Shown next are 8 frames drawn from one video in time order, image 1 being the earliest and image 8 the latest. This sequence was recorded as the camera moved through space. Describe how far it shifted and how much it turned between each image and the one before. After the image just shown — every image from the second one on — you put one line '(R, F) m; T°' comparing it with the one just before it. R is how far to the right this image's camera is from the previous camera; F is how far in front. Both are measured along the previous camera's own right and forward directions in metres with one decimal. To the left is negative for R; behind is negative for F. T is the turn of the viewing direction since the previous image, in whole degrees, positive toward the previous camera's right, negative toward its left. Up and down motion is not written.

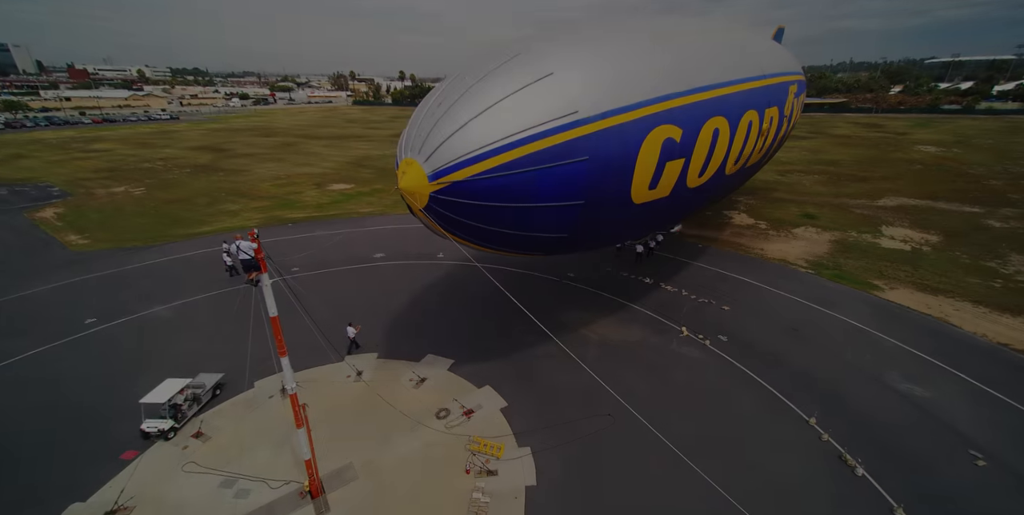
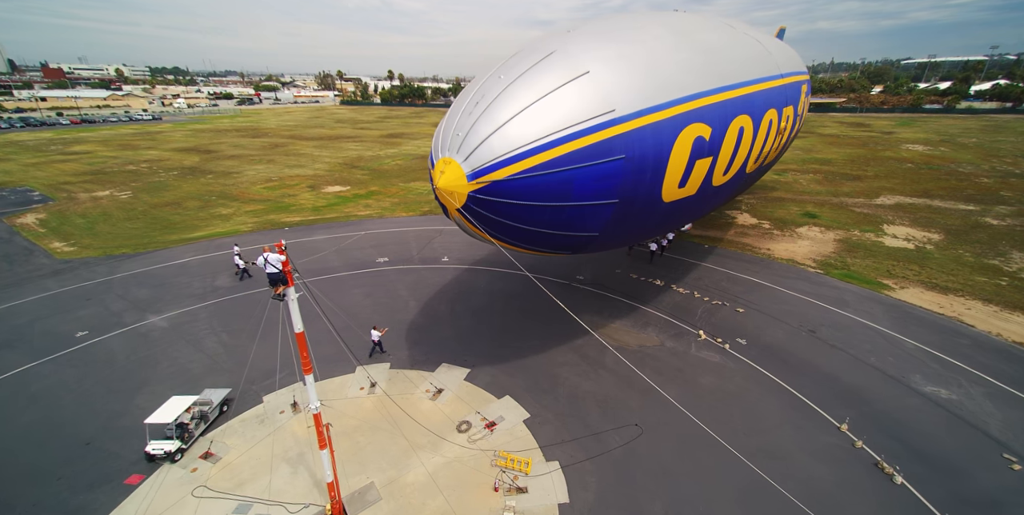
(-1.0, +0.5) m; +1°
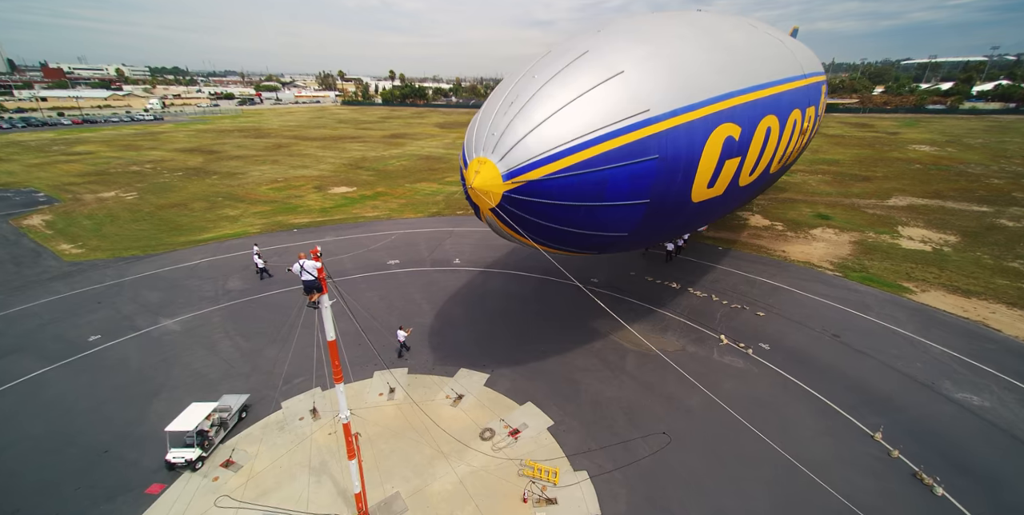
(-0.8, +0.2) m; 0°
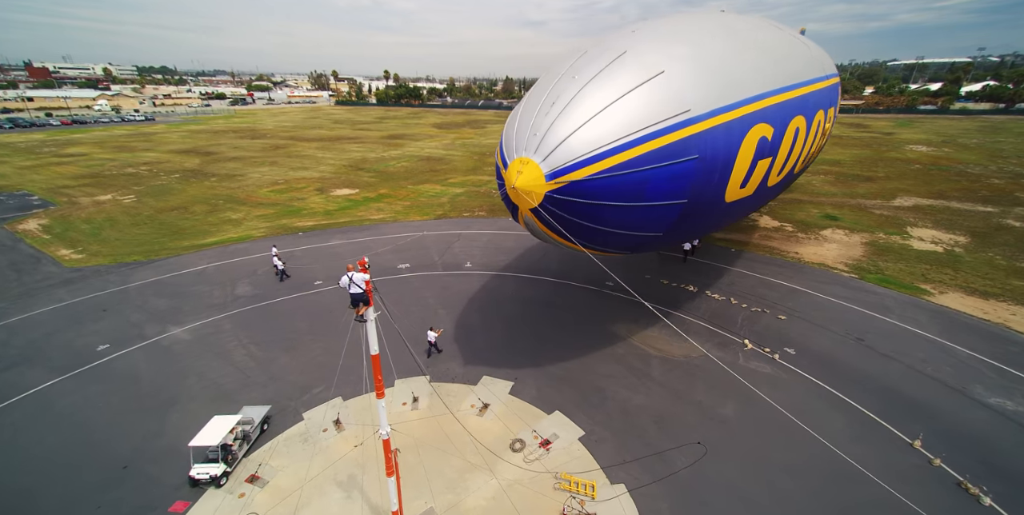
(-1.1, +0.3) m; +1°
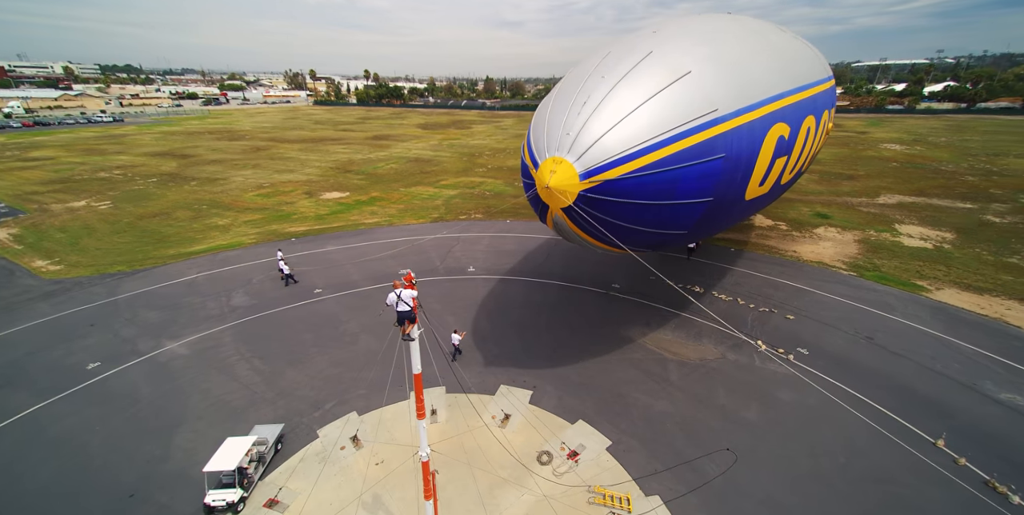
(-1.2, +0.3) m; +2°
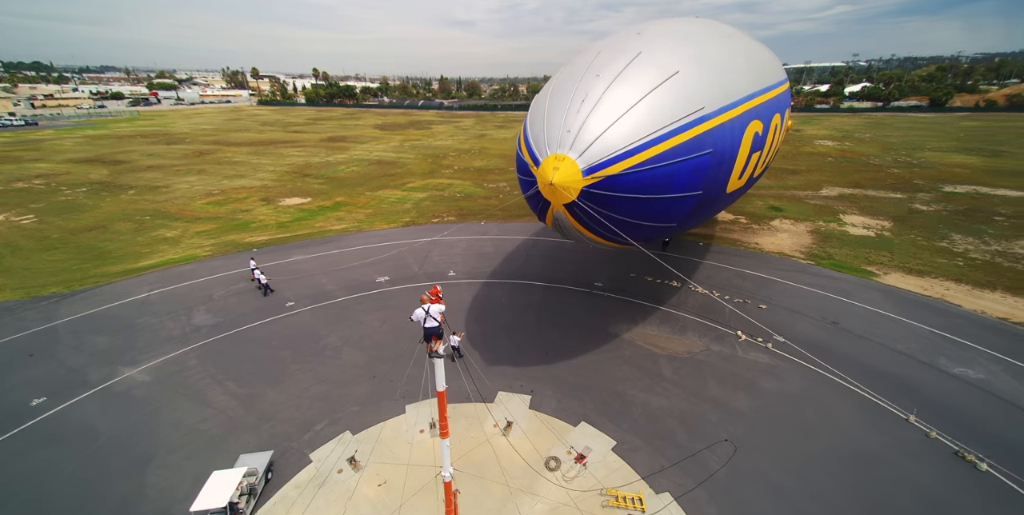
(-1.1, +0.2) m; +6°
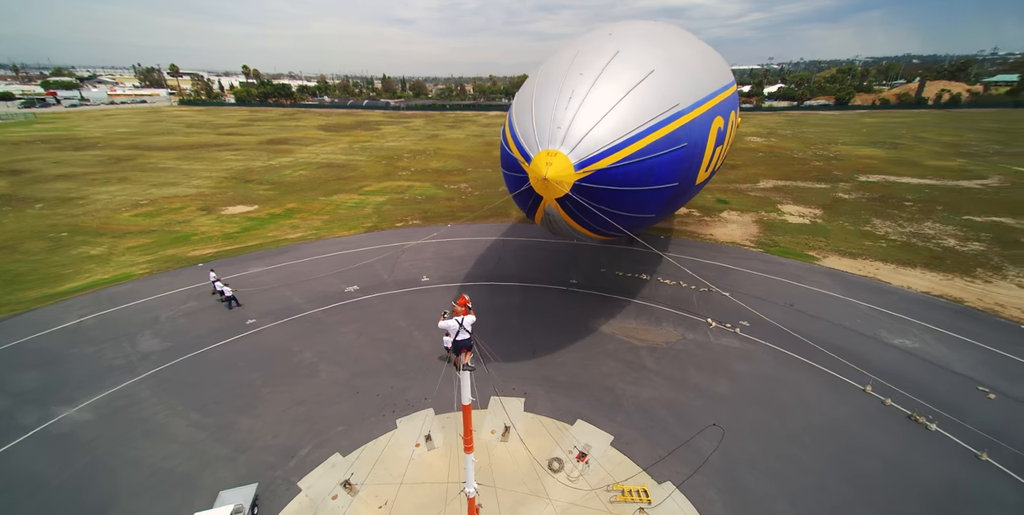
(-1.2, +0.1) m; +7°
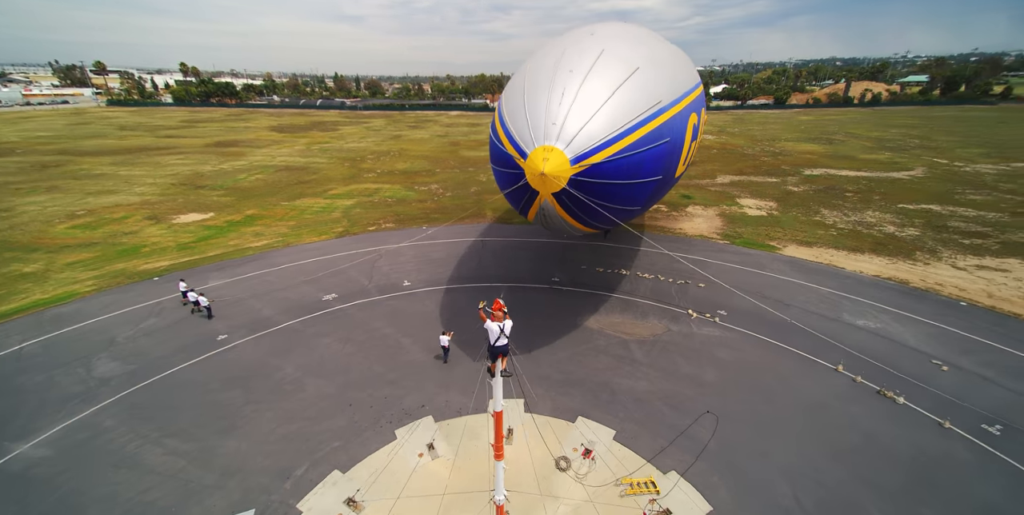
(-1.0, +0.1) m; +5°
